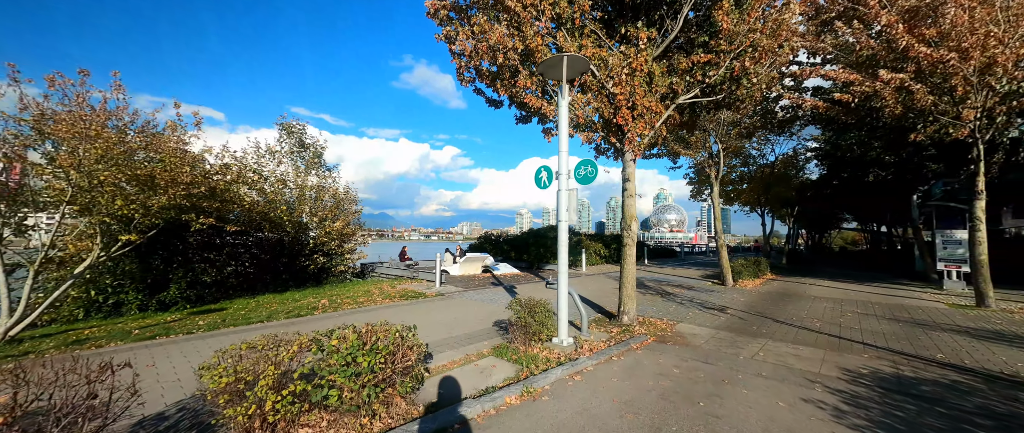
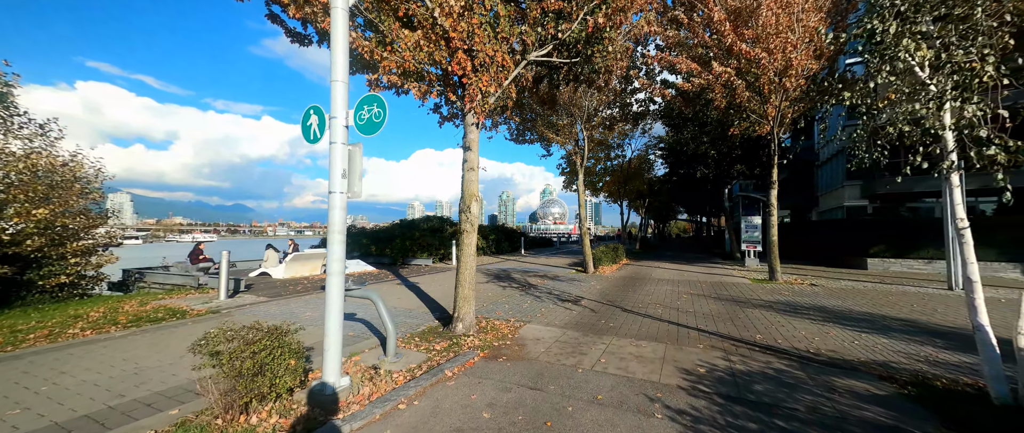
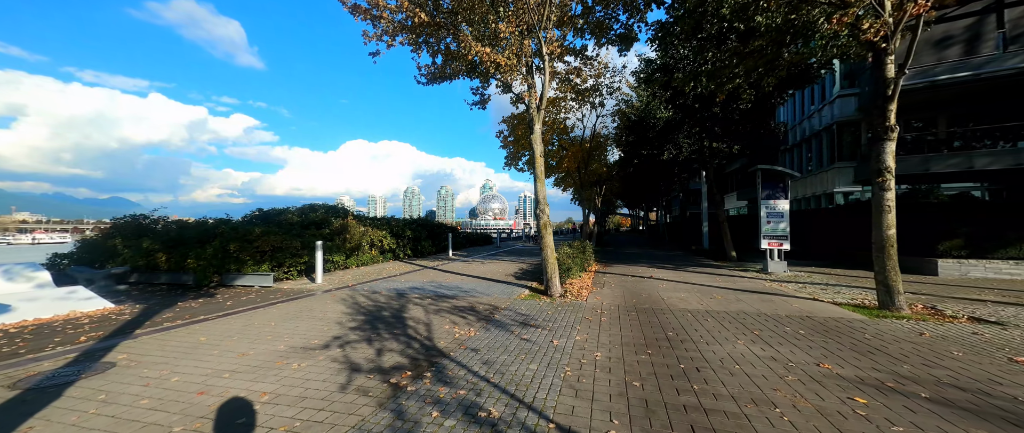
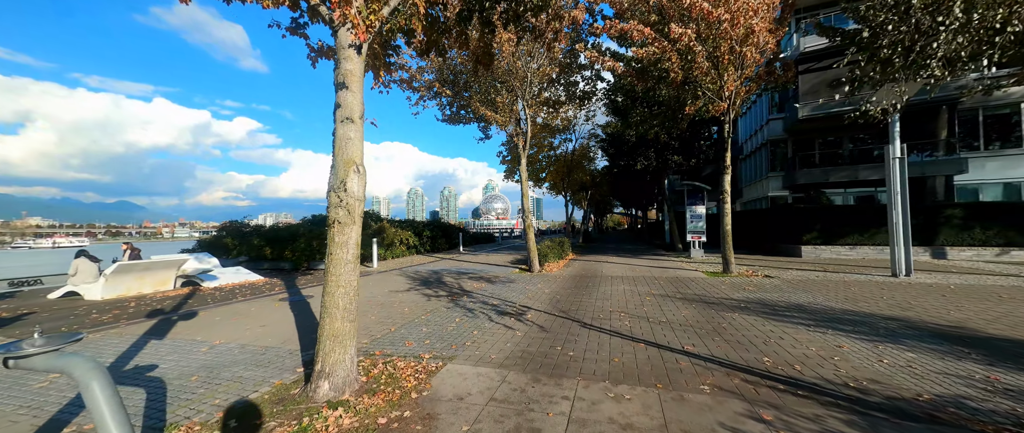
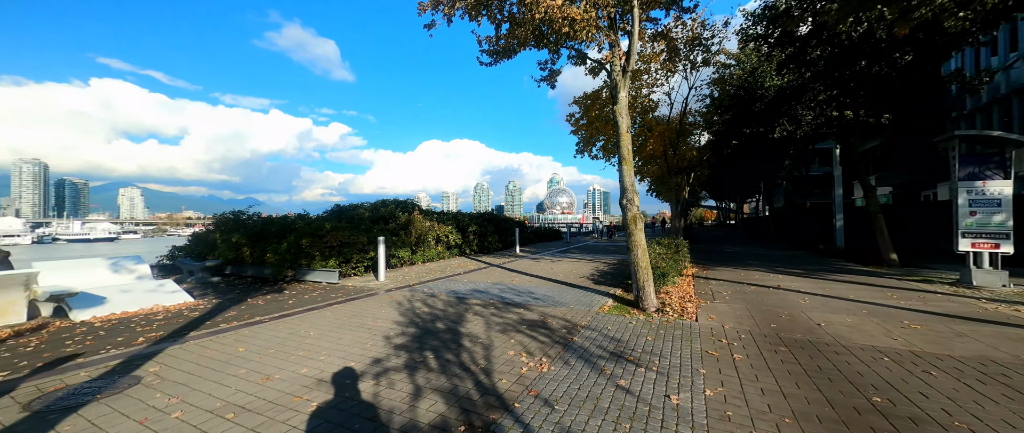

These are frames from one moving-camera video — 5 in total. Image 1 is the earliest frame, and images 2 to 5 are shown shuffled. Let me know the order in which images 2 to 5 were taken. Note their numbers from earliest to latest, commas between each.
2, 4, 3, 5
